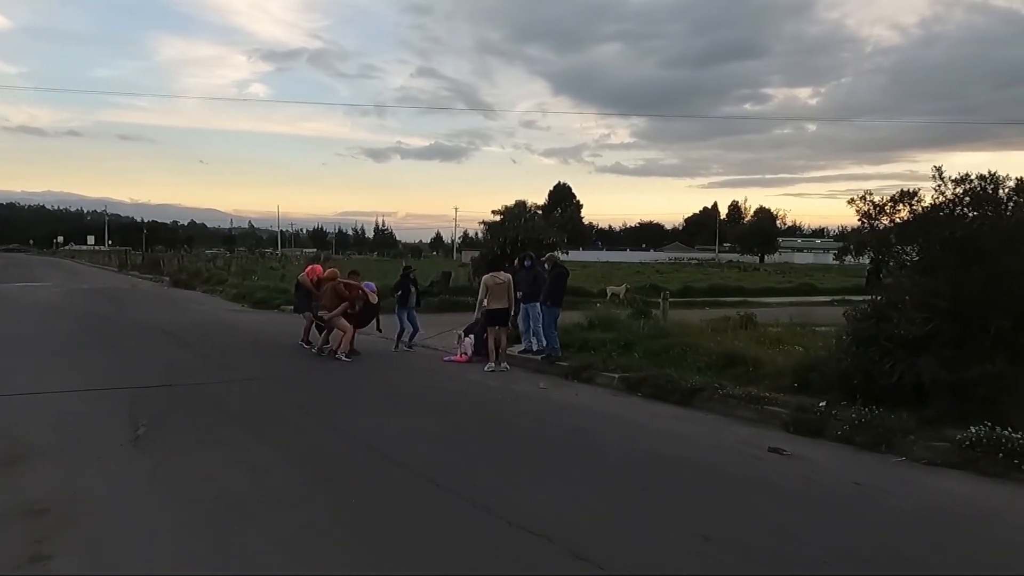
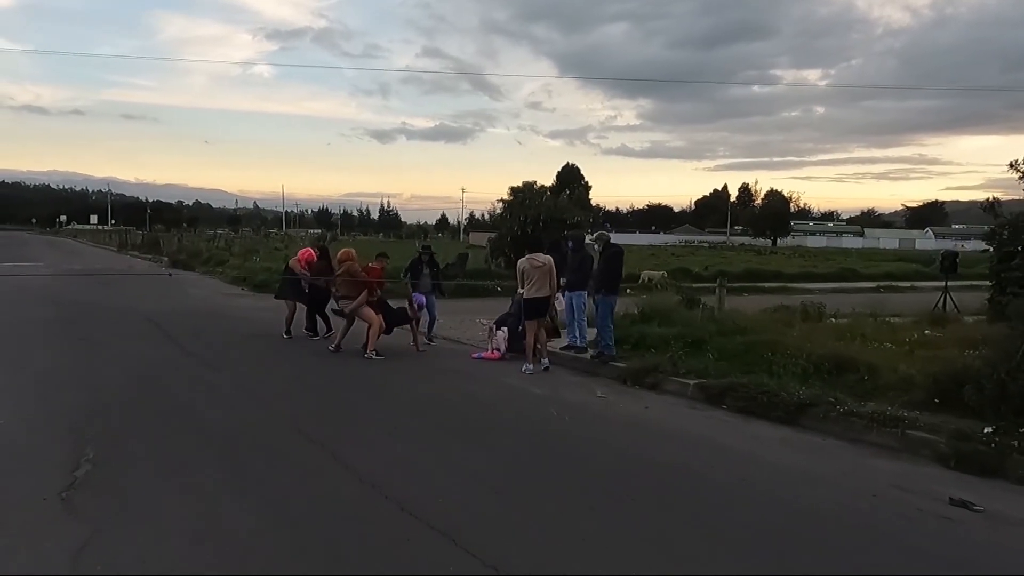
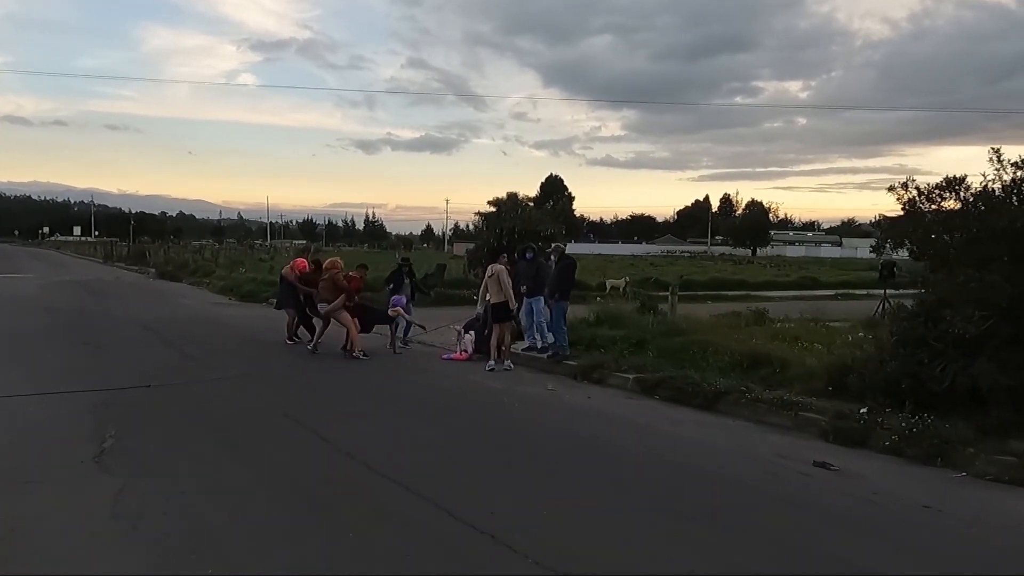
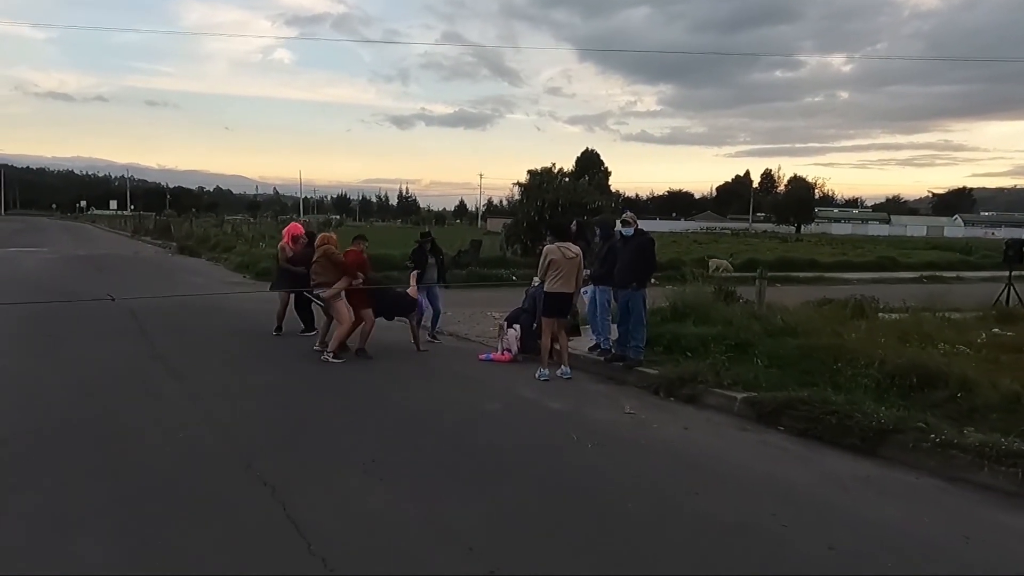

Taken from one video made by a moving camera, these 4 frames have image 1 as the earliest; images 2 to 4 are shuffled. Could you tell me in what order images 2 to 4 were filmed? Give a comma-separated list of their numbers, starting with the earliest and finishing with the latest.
3, 2, 4
